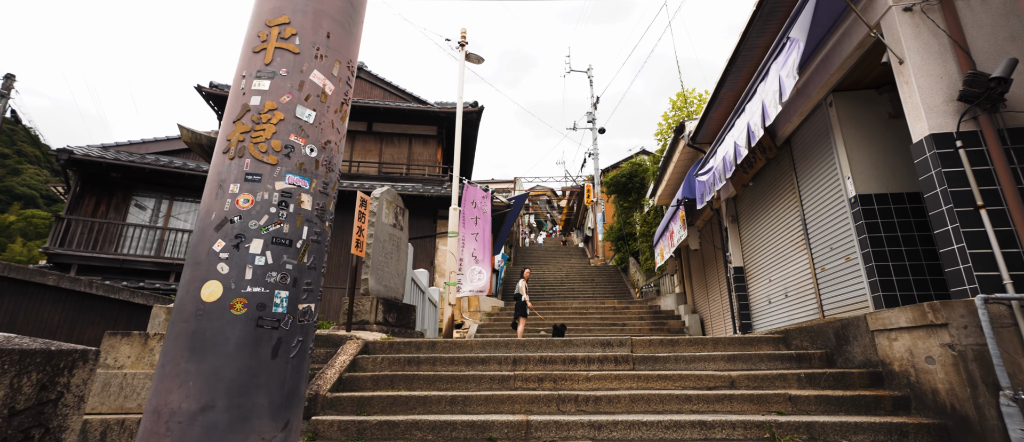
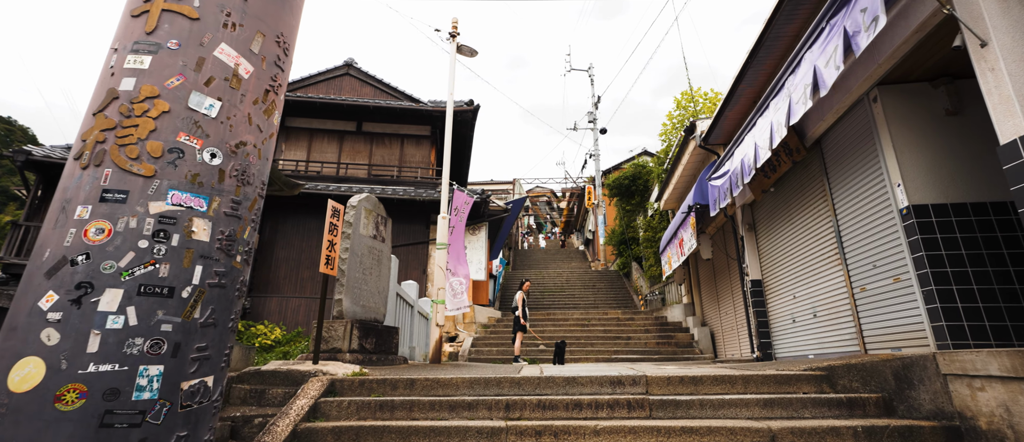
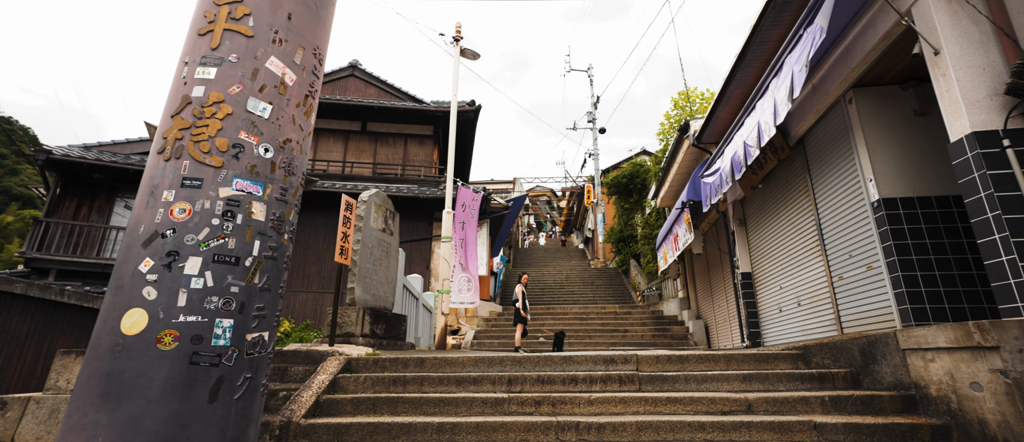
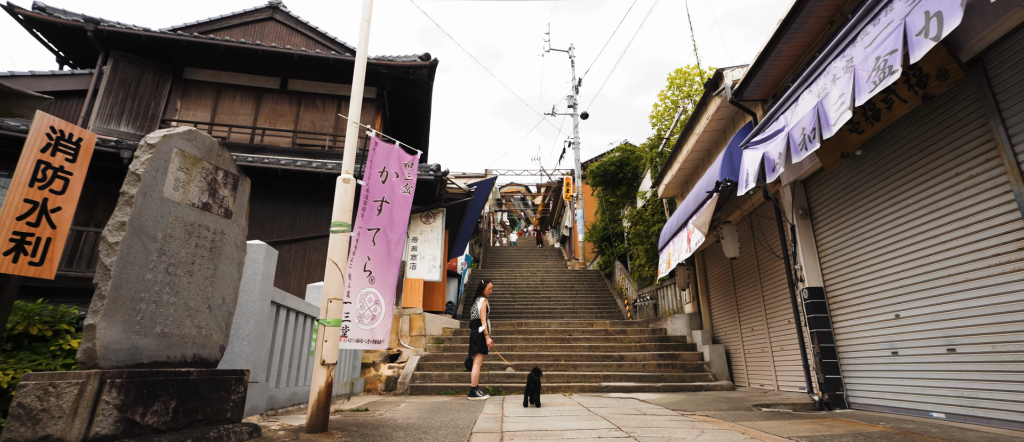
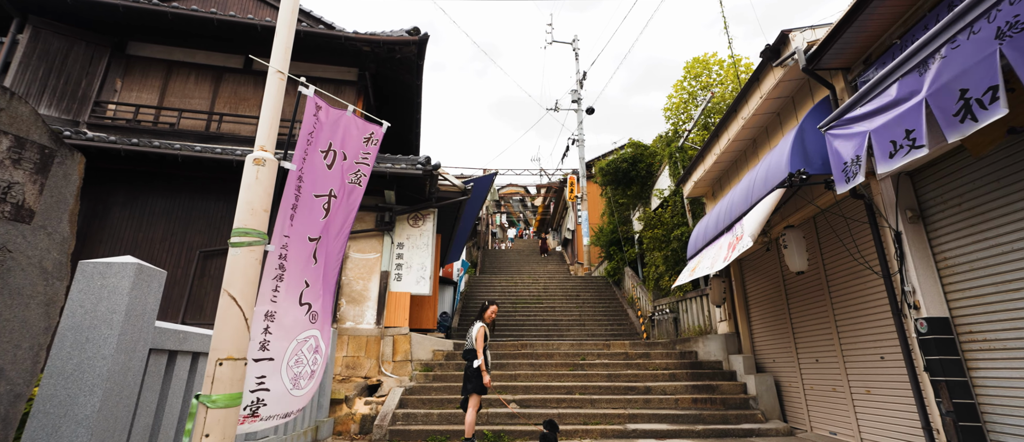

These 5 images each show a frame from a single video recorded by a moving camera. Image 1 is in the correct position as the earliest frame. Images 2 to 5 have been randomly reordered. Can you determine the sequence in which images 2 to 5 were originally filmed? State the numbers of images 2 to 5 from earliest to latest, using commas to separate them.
3, 2, 4, 5
